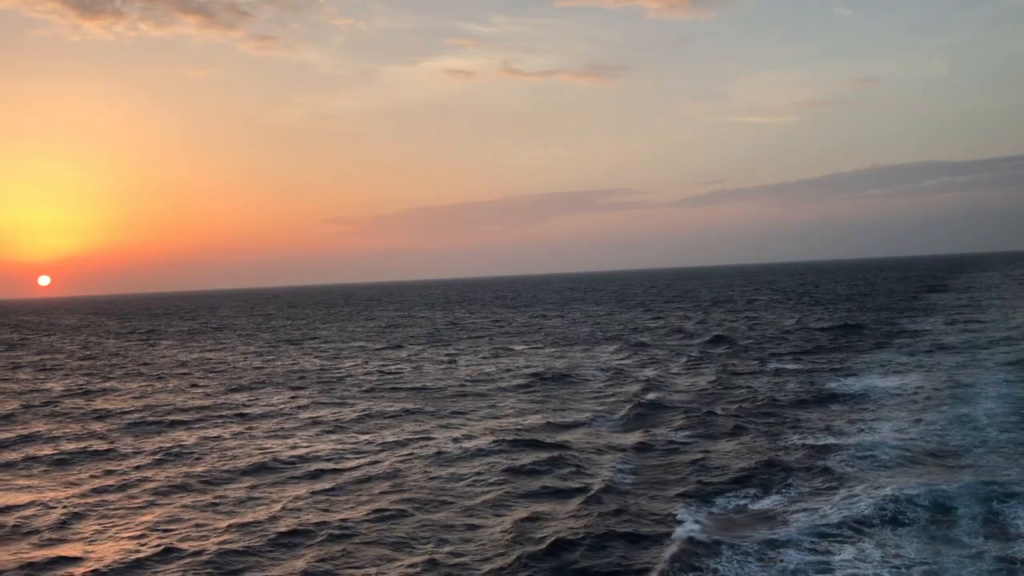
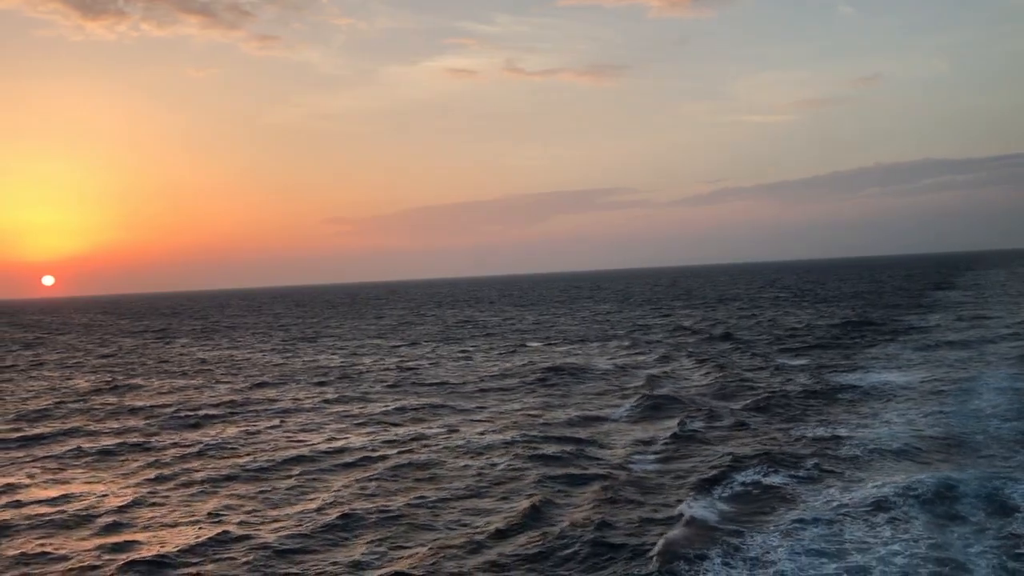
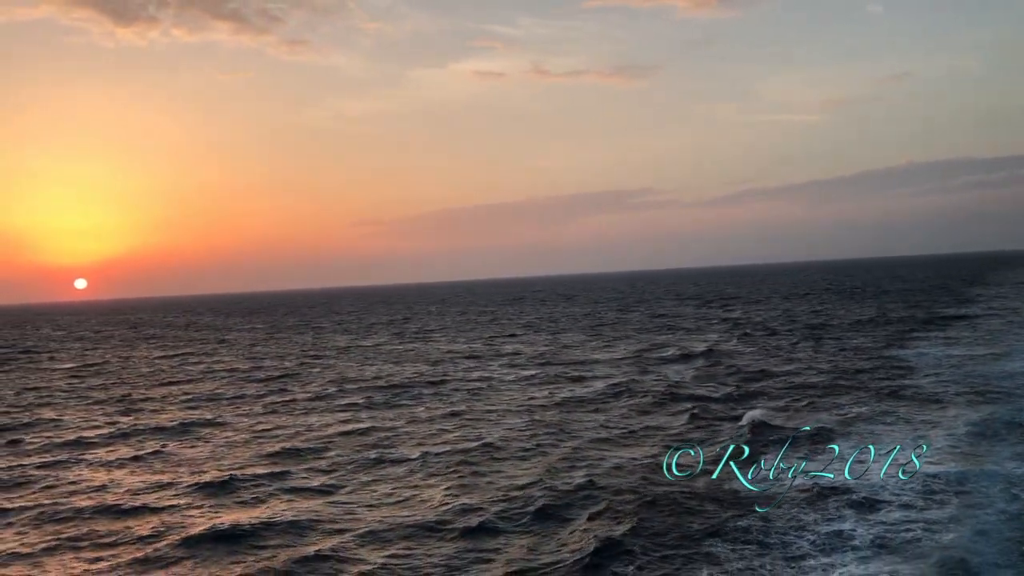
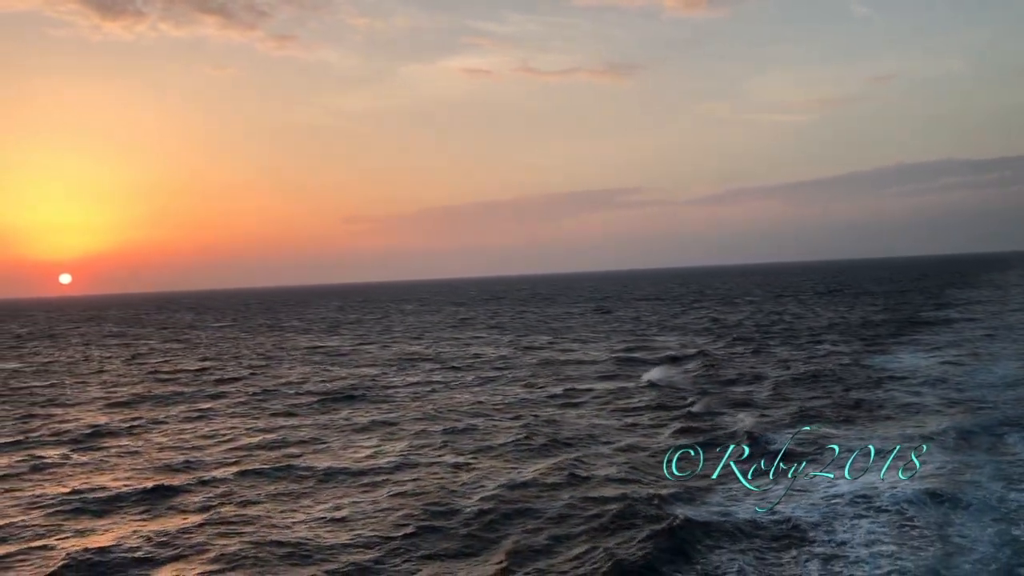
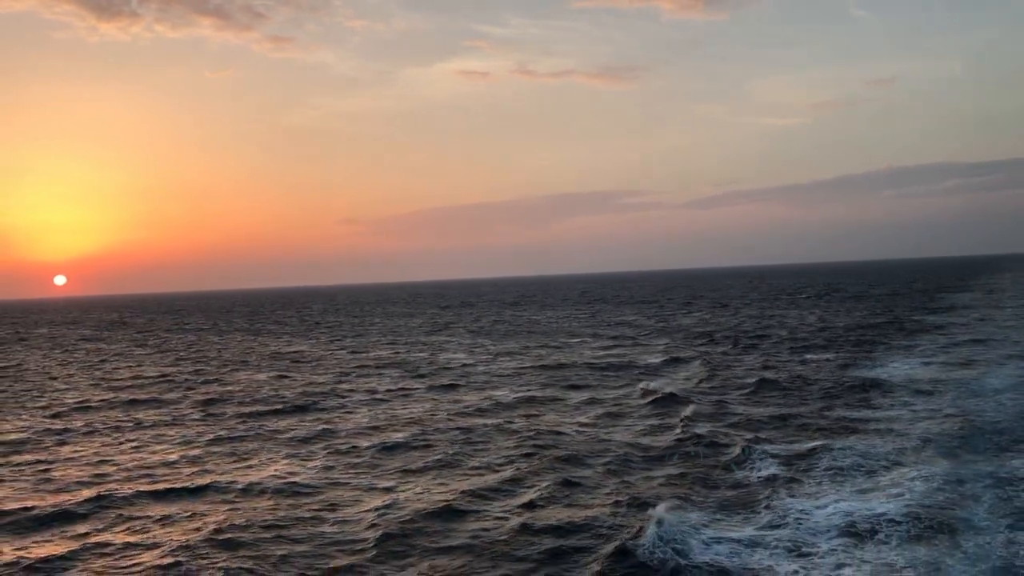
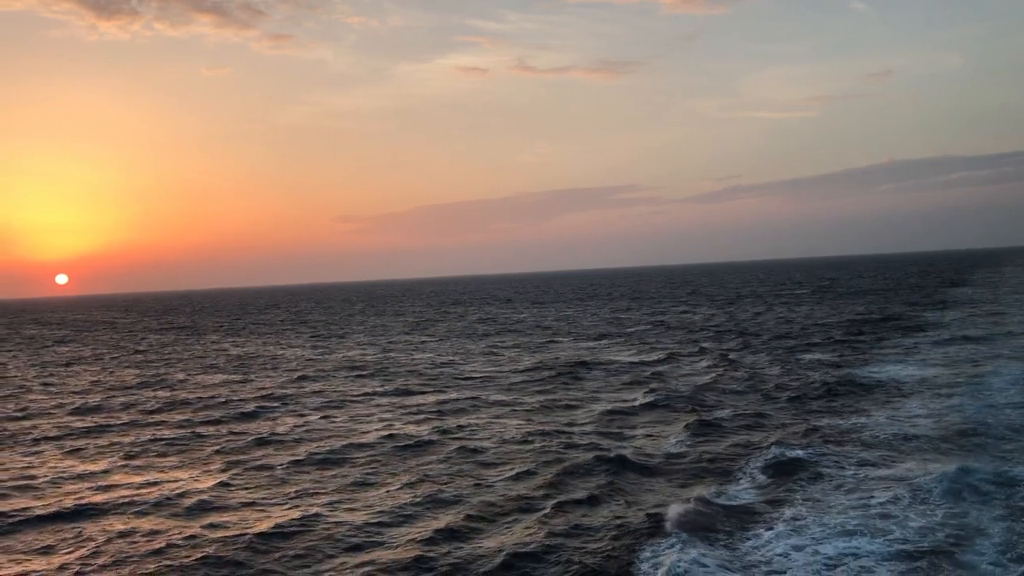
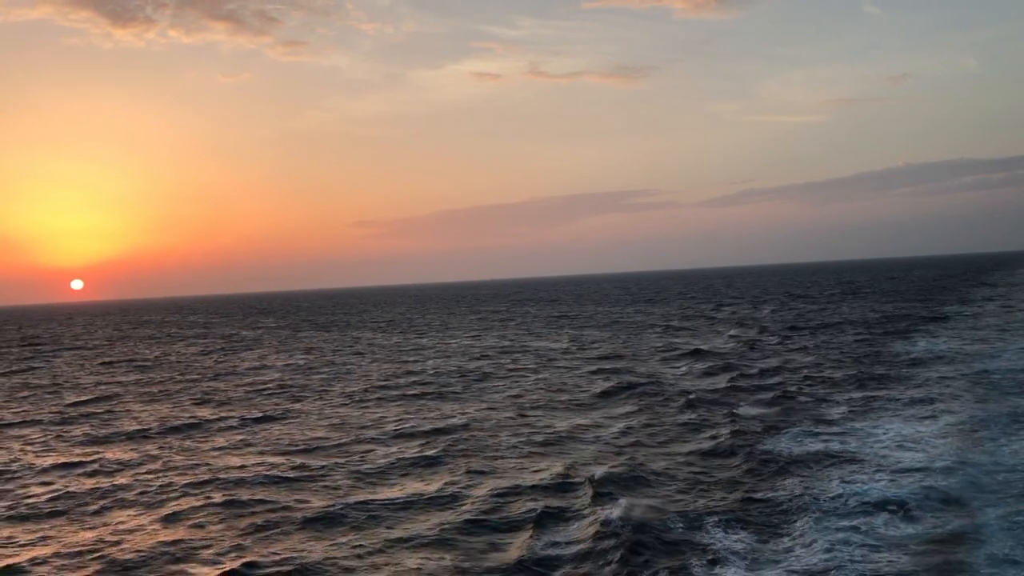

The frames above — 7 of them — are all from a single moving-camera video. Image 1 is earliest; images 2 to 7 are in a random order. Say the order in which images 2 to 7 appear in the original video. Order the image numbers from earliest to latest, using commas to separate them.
2, 6, 5, 4, 3, 7
